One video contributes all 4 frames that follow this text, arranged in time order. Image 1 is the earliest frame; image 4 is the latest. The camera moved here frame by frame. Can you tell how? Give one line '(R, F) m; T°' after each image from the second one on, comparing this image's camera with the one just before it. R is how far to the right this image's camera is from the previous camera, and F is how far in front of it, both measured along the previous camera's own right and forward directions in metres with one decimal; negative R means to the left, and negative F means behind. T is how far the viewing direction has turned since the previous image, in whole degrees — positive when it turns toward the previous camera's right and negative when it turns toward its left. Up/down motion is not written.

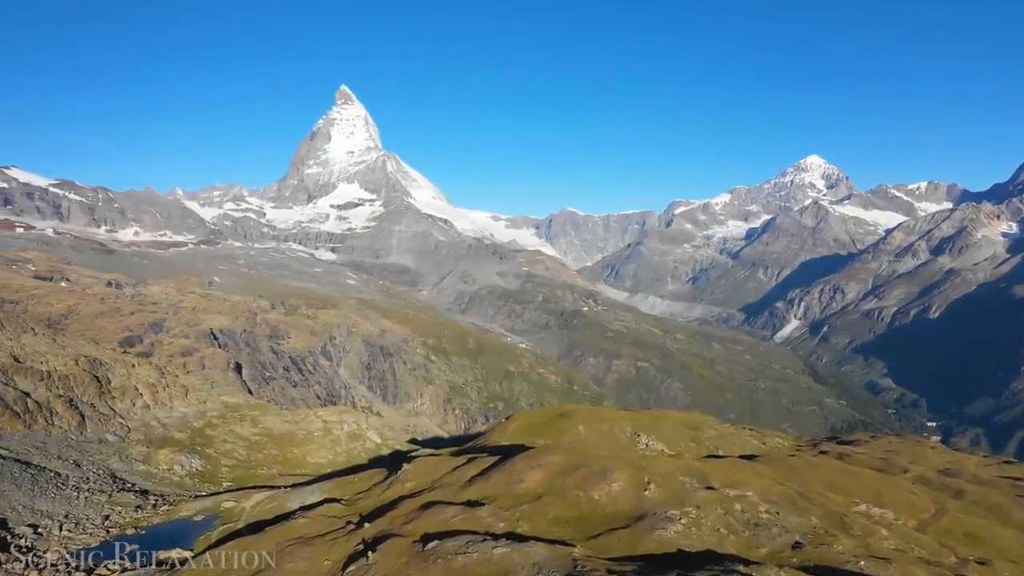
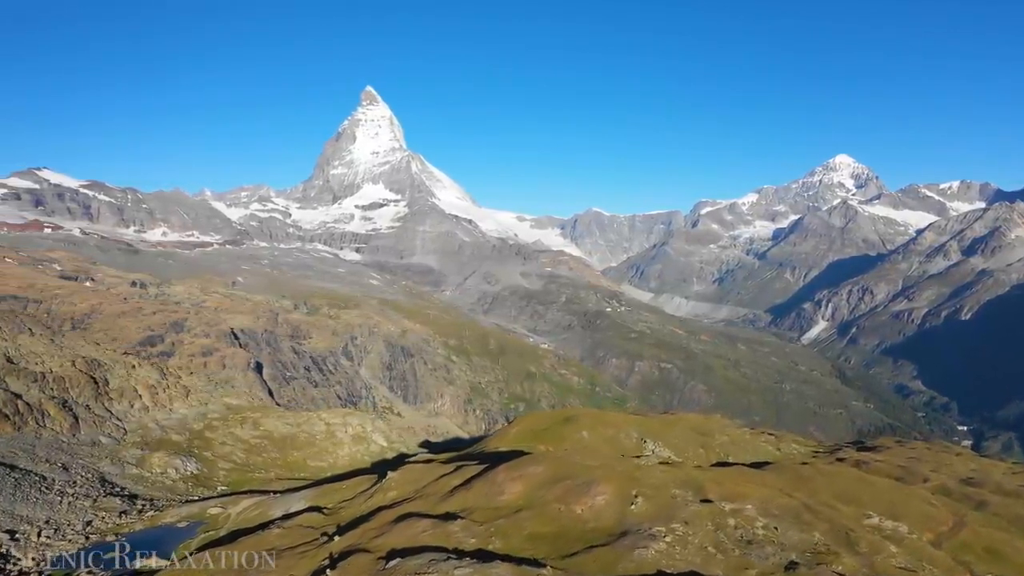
(+1.4, +1.1) m; -2°
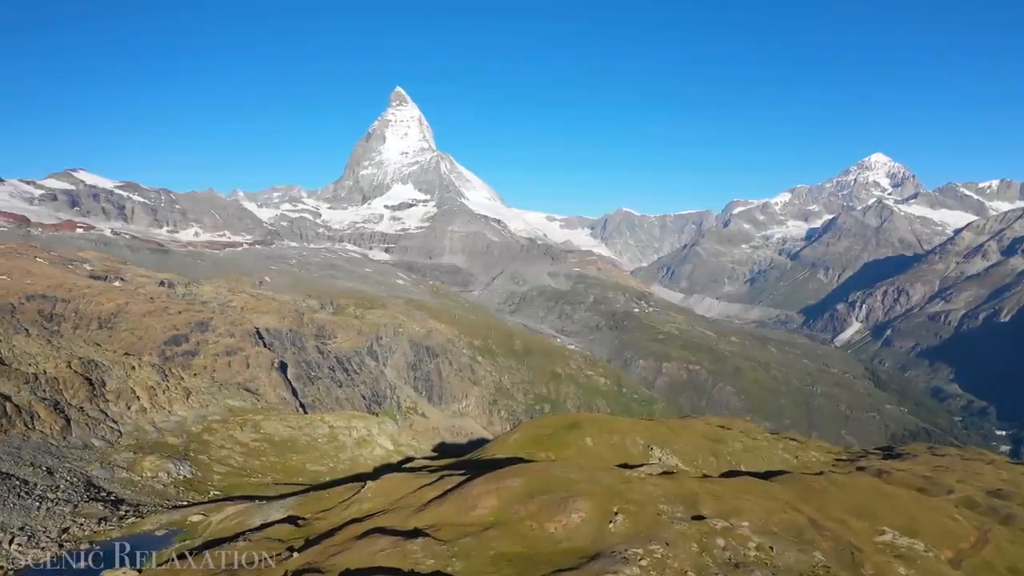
(+1.8, +1.3) m; -2°
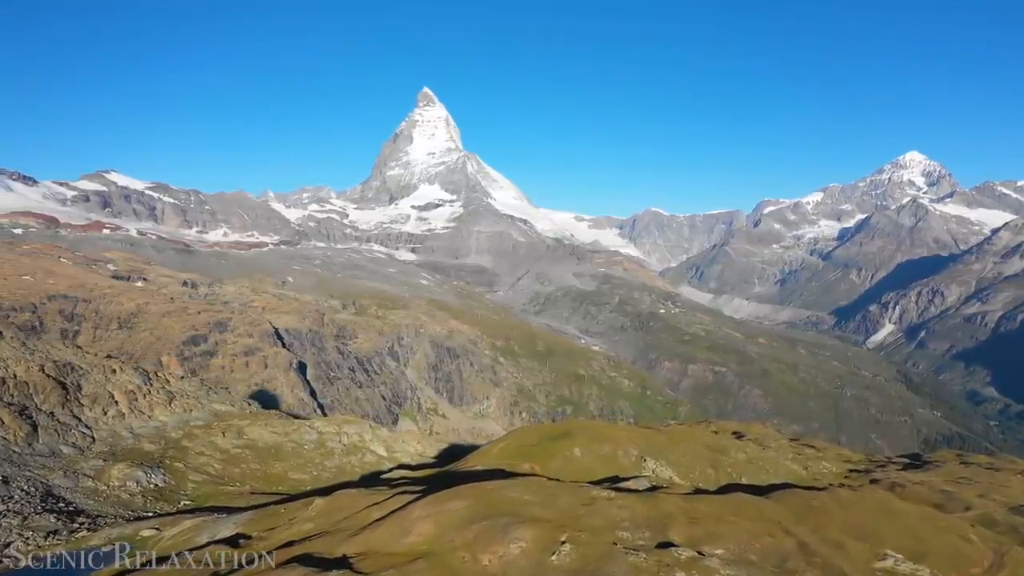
(+2.6, +2.0) m; -2°
